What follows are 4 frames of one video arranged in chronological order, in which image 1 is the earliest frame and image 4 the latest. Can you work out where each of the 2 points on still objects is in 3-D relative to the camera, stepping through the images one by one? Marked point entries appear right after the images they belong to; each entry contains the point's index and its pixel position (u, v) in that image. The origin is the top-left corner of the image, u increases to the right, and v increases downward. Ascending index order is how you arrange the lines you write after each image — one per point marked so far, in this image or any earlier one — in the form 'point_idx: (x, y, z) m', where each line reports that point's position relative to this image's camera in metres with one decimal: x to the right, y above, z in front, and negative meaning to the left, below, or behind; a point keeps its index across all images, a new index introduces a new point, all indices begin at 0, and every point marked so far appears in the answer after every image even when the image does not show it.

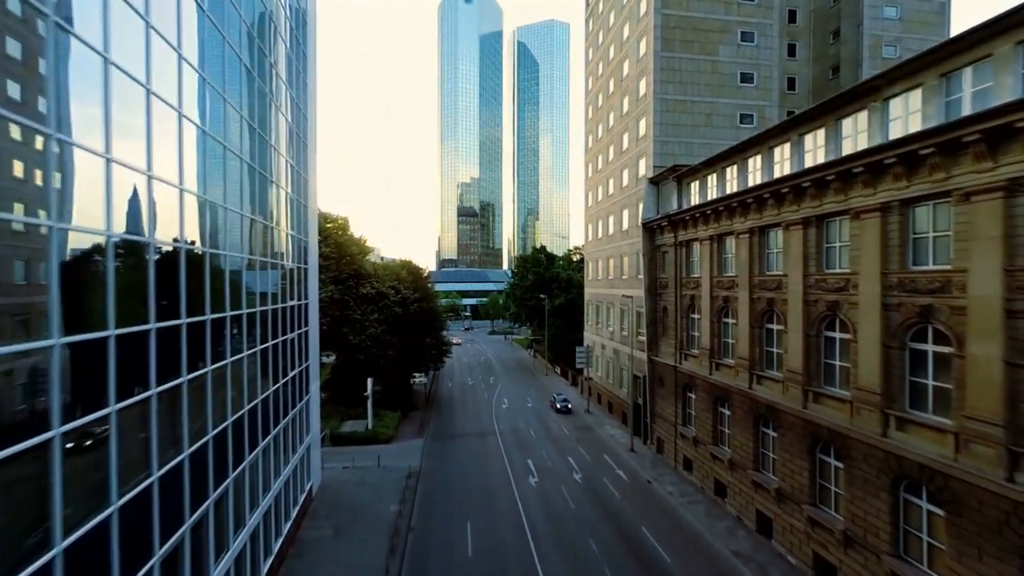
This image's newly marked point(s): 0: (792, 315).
0: (+9.5, -1.0, +18.6) m
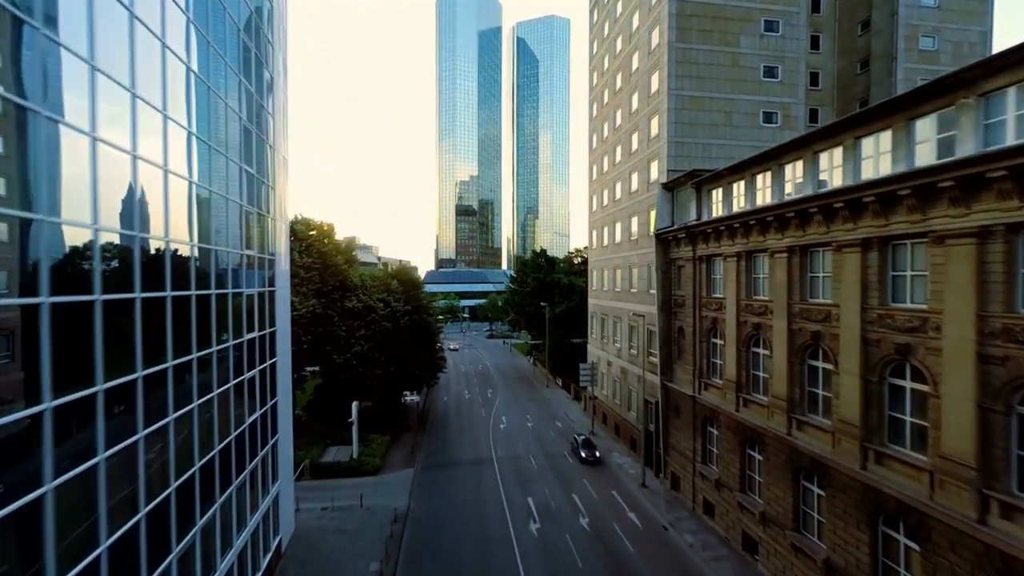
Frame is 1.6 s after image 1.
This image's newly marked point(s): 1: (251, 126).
0: (+9.4, -1.9, +15.5) m
1: (-8.8, +5.4, +18.6) m
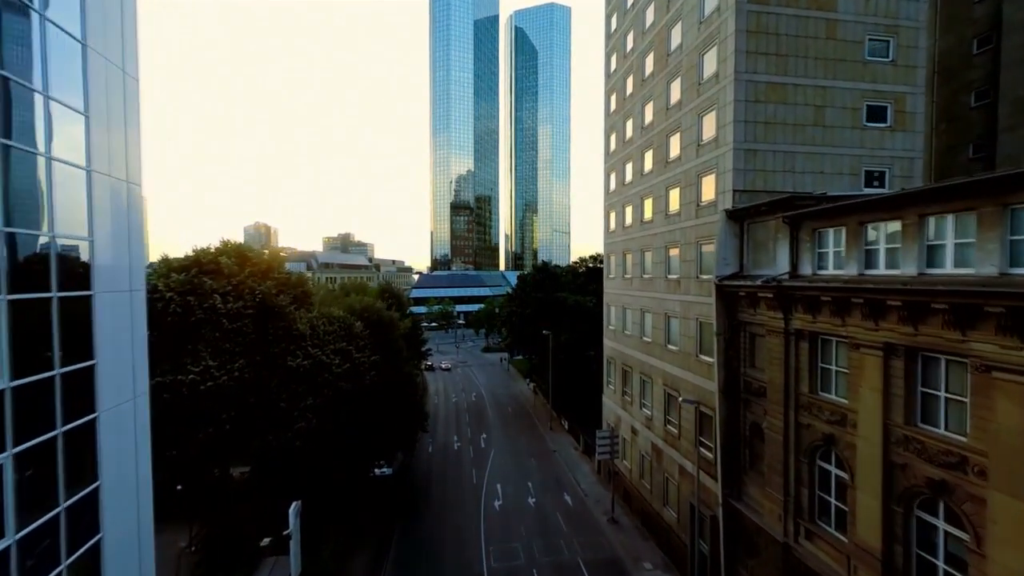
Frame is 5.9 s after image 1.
0: (+9.3, -4.6, +6.9) m
1: (-8.9, +2.7, +9.8) m
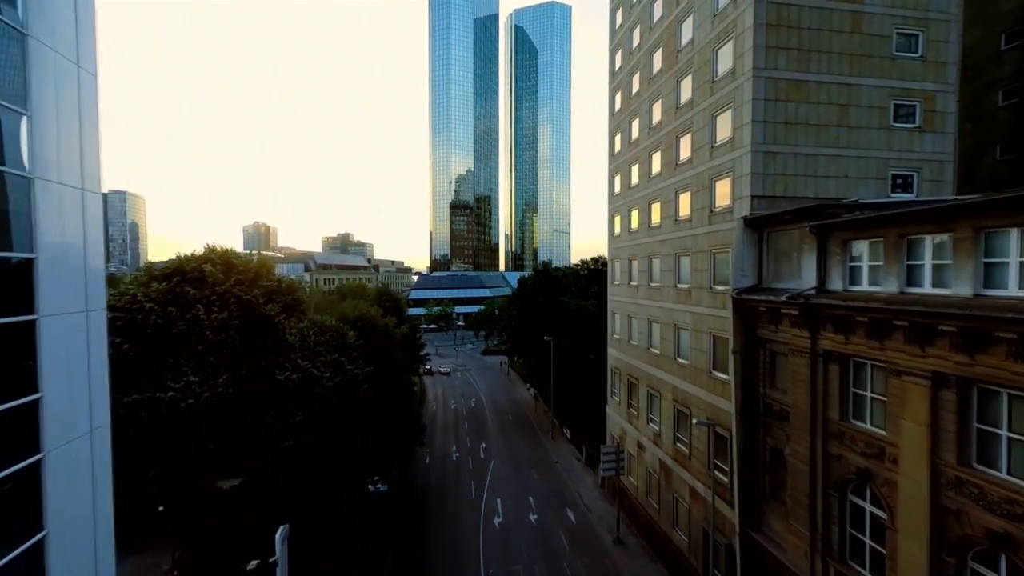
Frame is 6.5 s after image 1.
0: (+9.4, -5.1, +5.5) m
1: (-8.9, +2.2, +8.4) m
